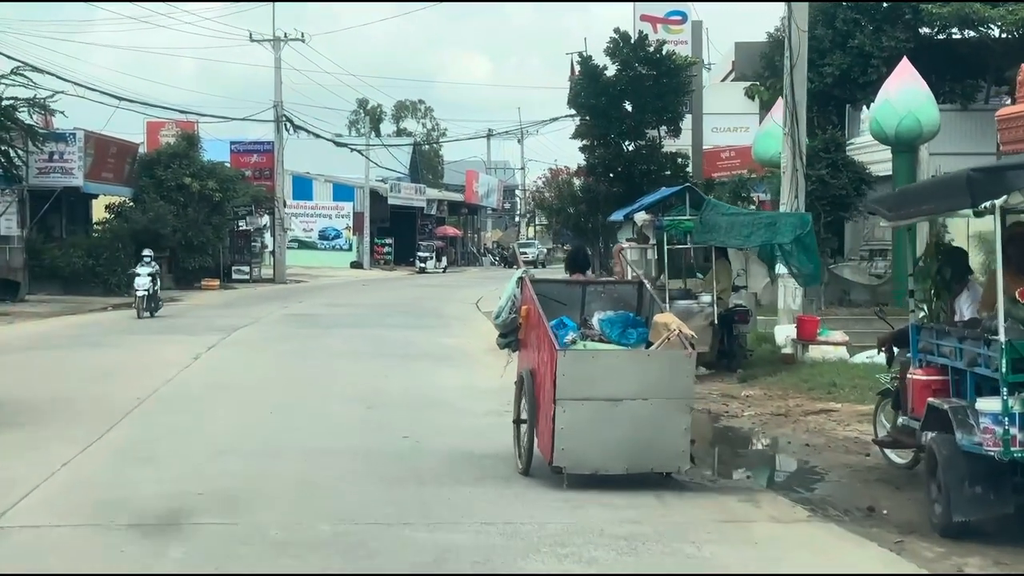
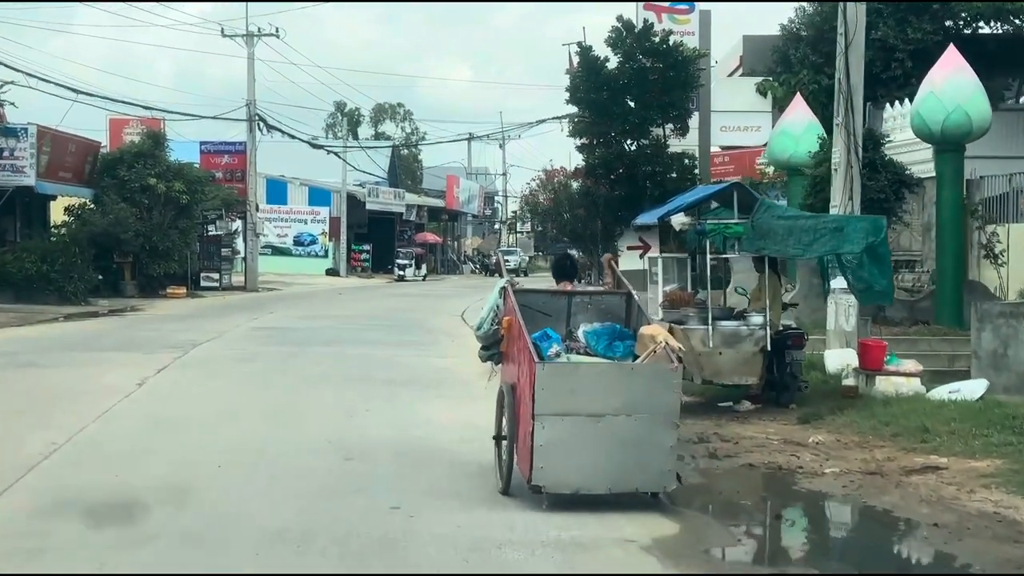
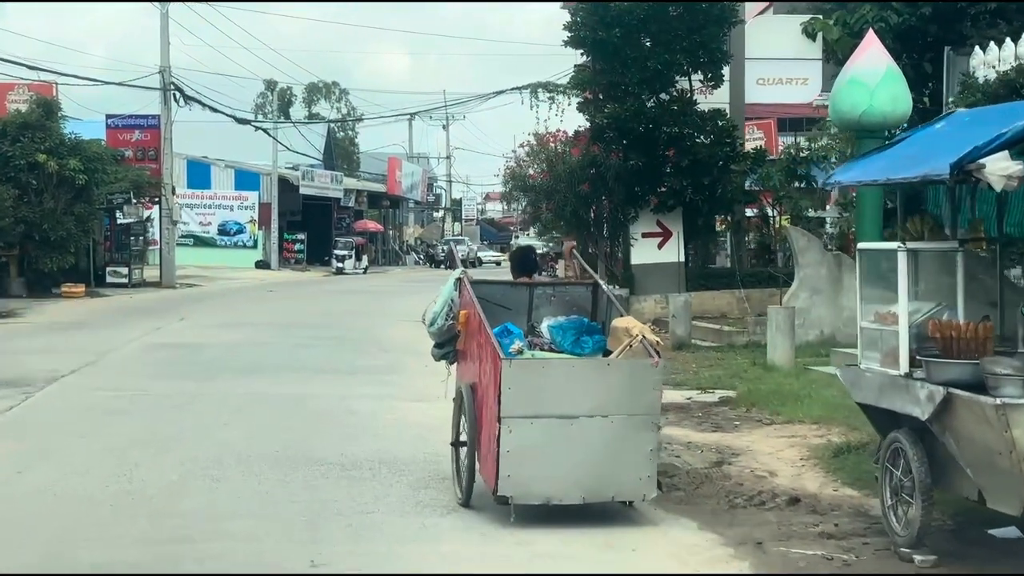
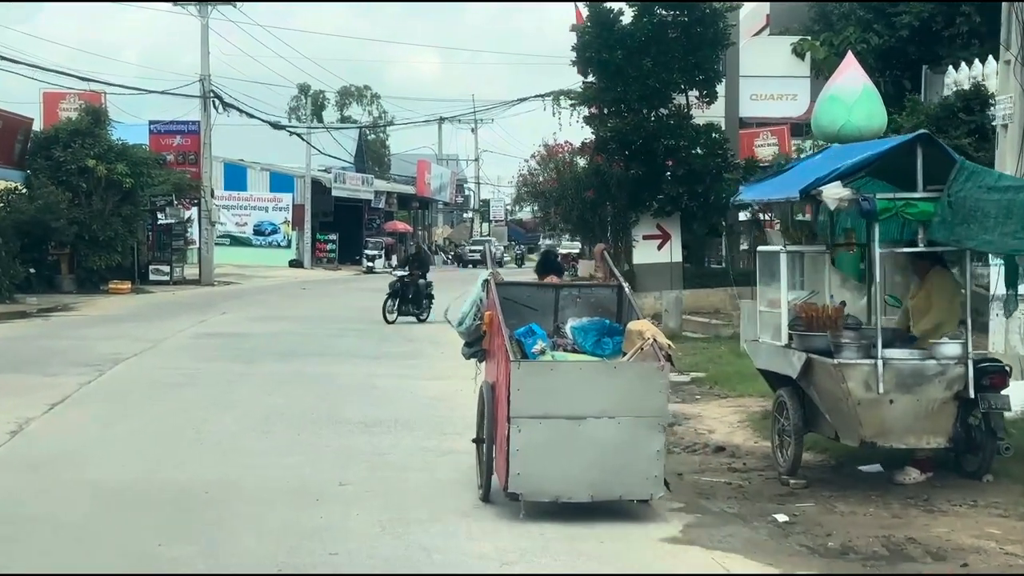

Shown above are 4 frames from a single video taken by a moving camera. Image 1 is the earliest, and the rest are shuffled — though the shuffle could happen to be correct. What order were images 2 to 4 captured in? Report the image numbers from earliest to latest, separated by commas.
2, 4, 3
